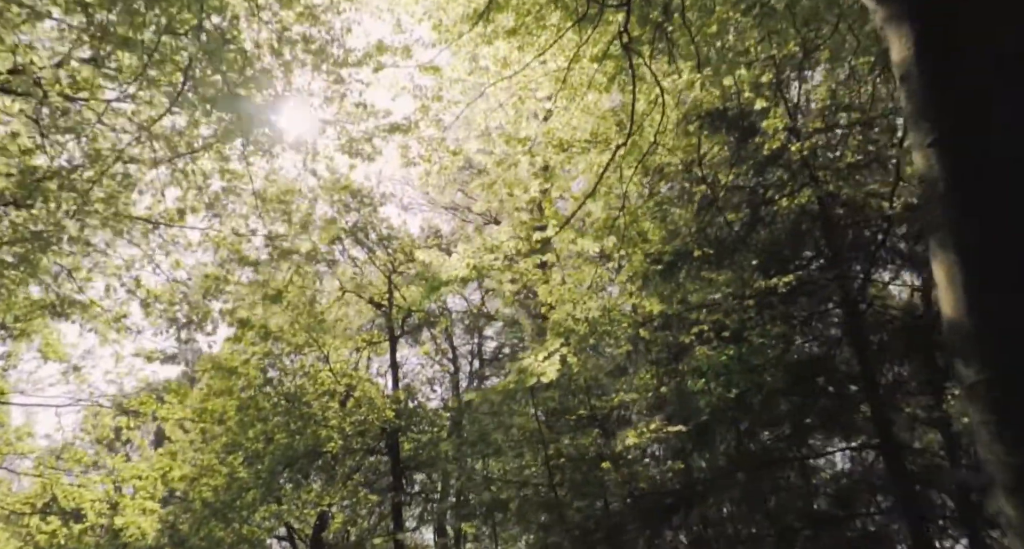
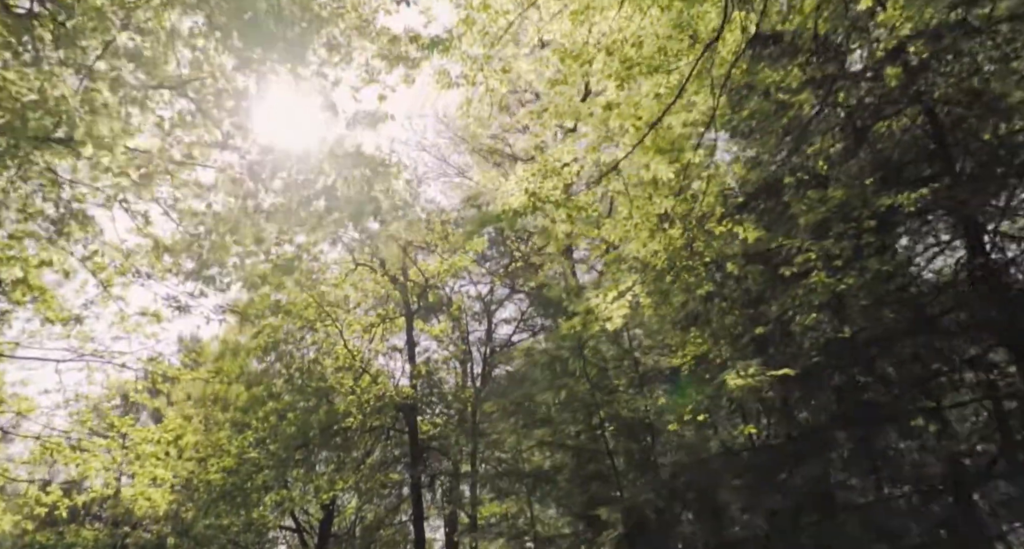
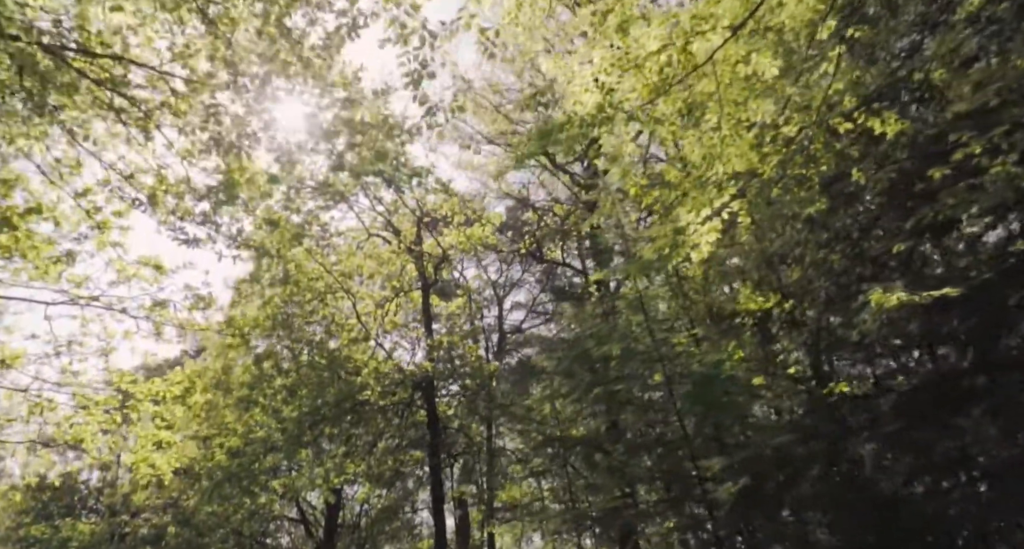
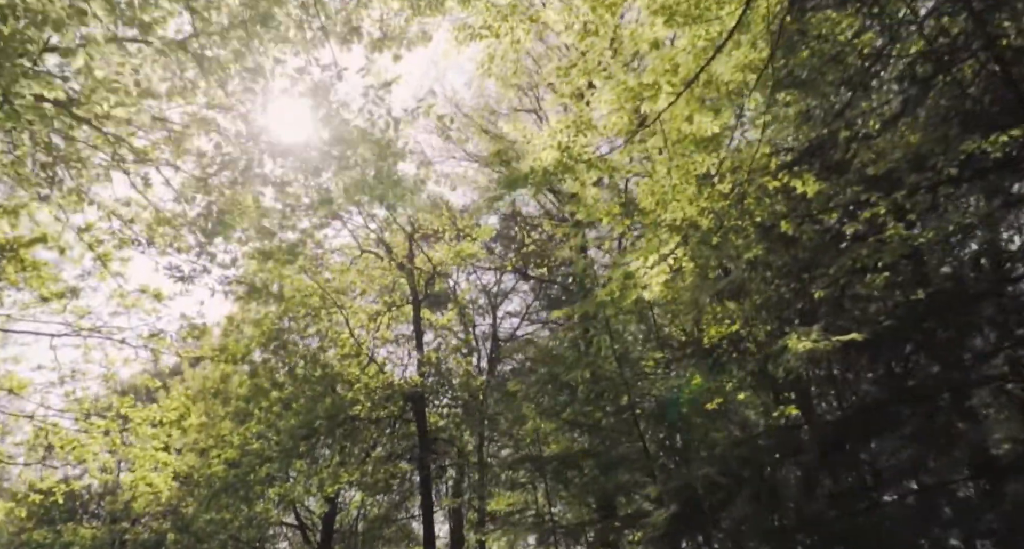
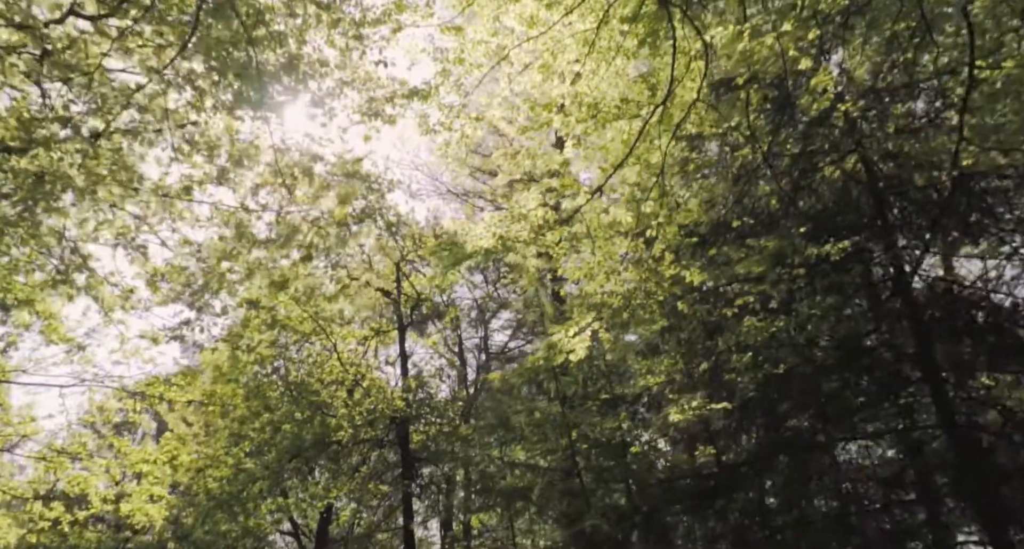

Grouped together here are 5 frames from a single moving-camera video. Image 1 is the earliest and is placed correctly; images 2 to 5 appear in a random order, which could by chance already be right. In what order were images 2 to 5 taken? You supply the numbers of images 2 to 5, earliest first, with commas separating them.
5, 2, 4, 3
